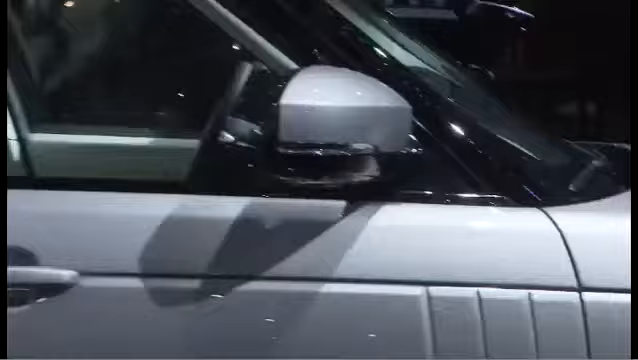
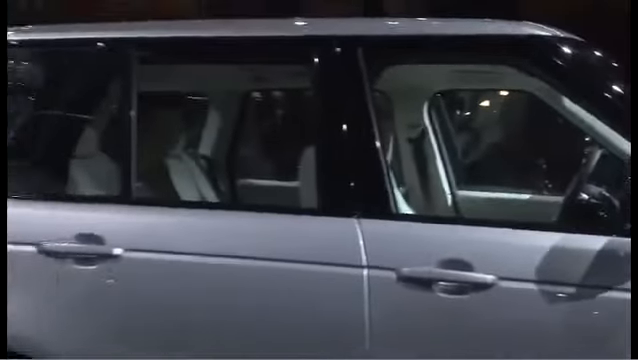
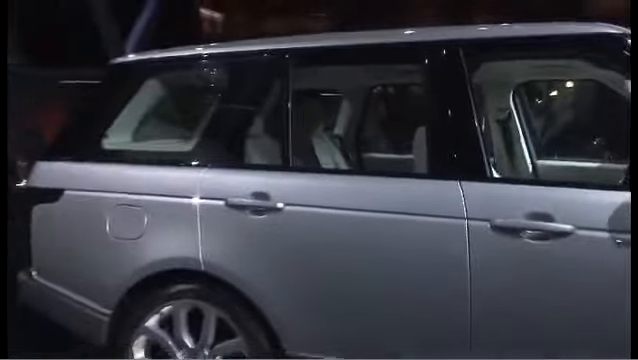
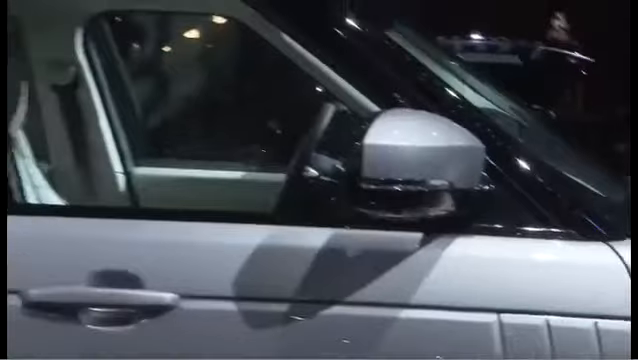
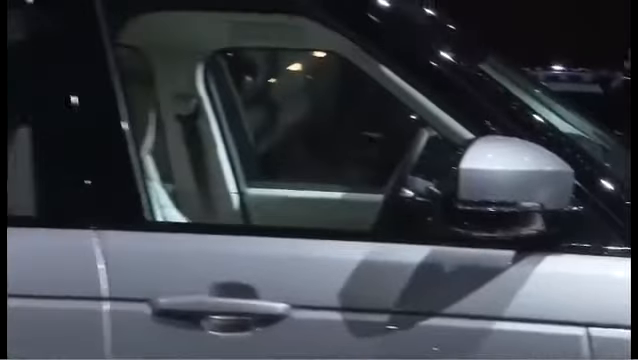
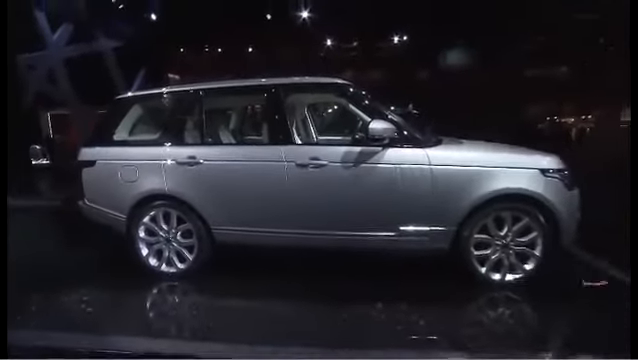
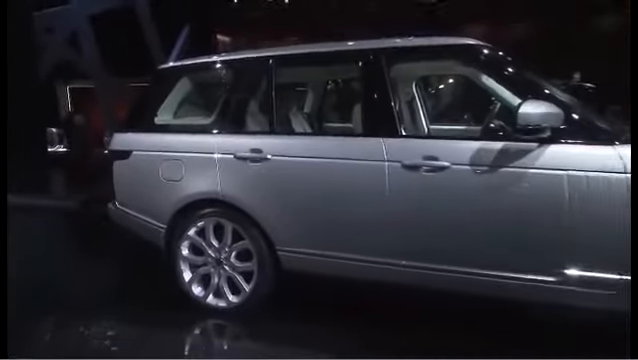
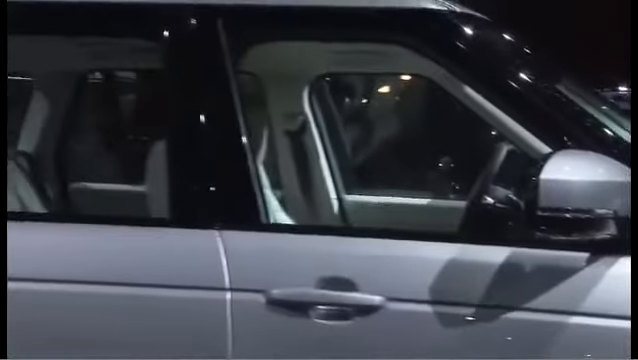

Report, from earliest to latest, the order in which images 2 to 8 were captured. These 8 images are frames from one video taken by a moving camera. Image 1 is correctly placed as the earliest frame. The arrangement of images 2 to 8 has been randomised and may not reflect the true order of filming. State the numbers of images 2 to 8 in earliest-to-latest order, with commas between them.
4, 5, 8, 2, 3, 7, 6
